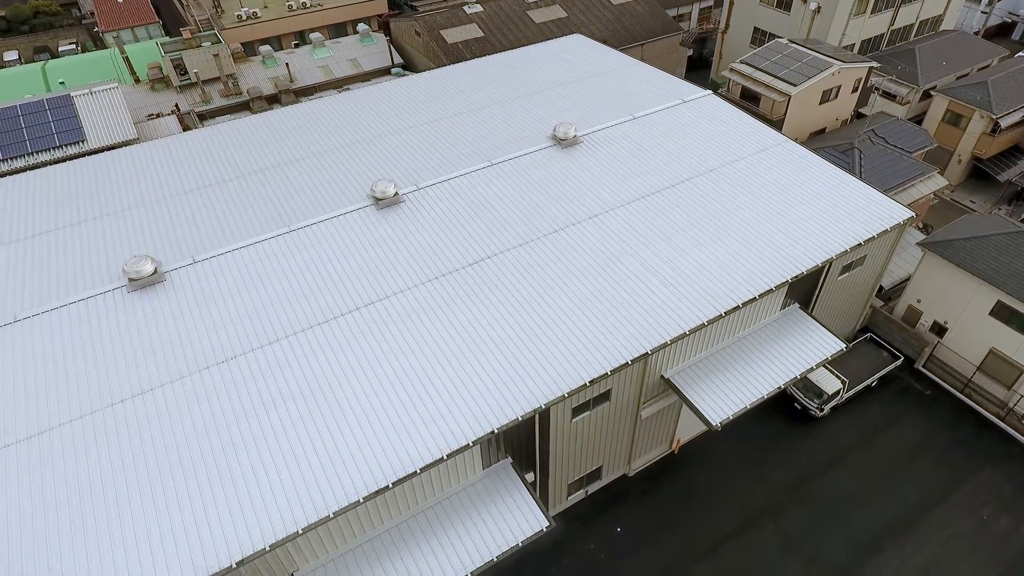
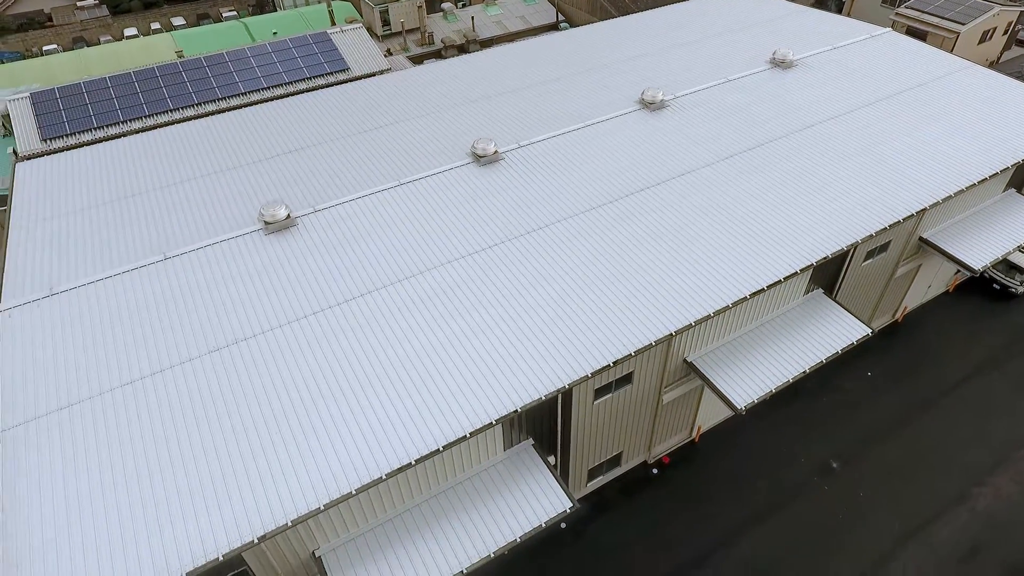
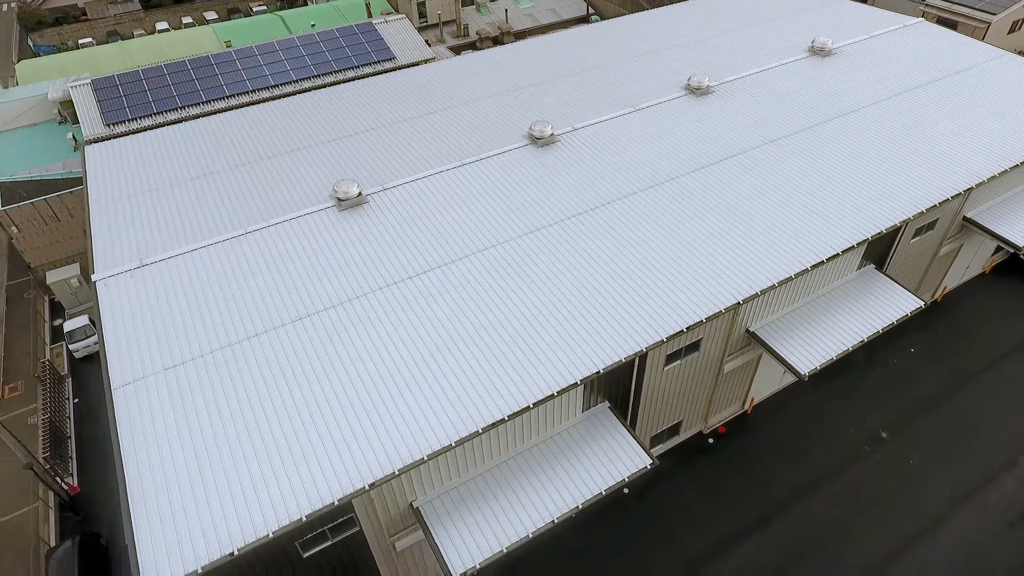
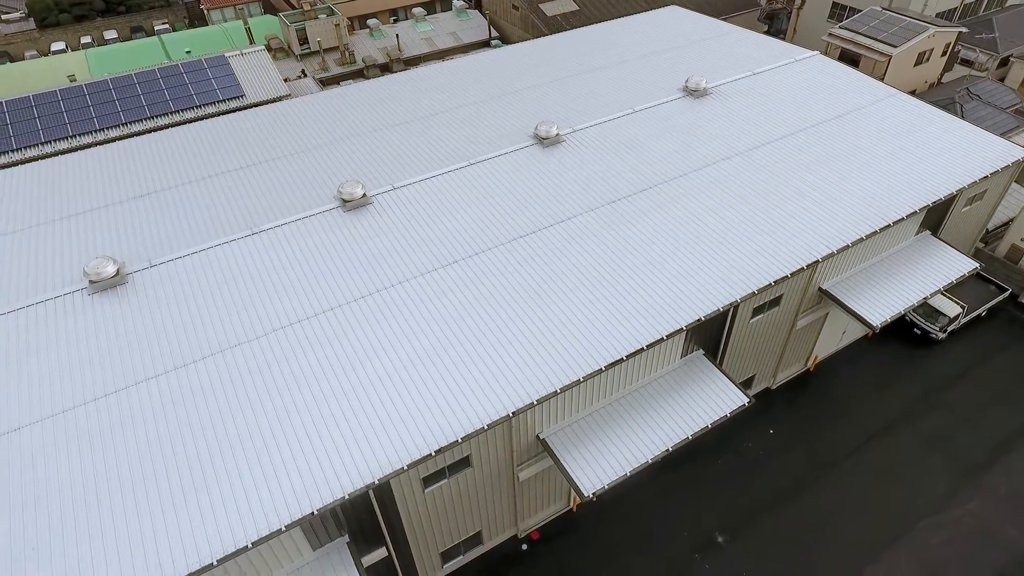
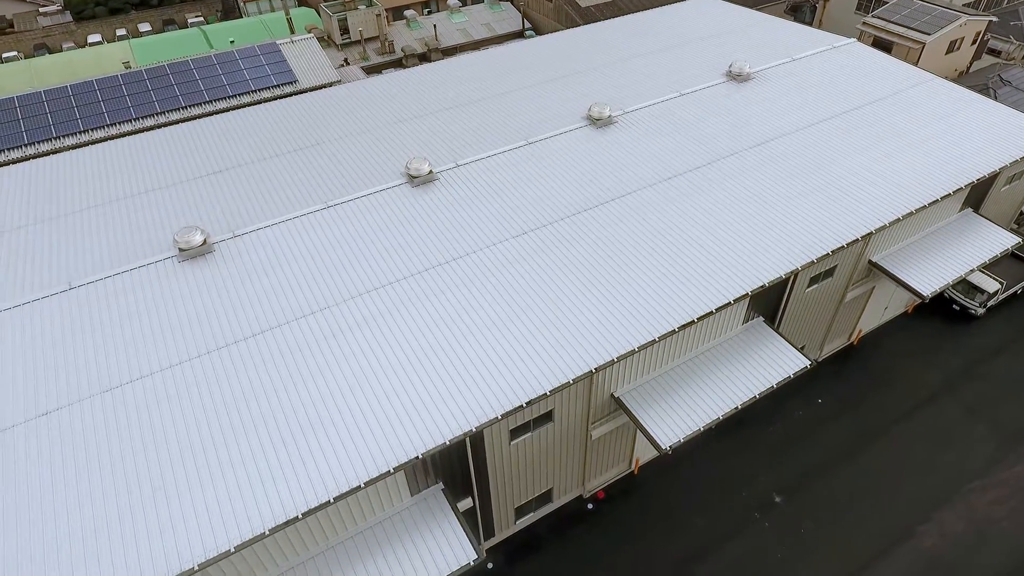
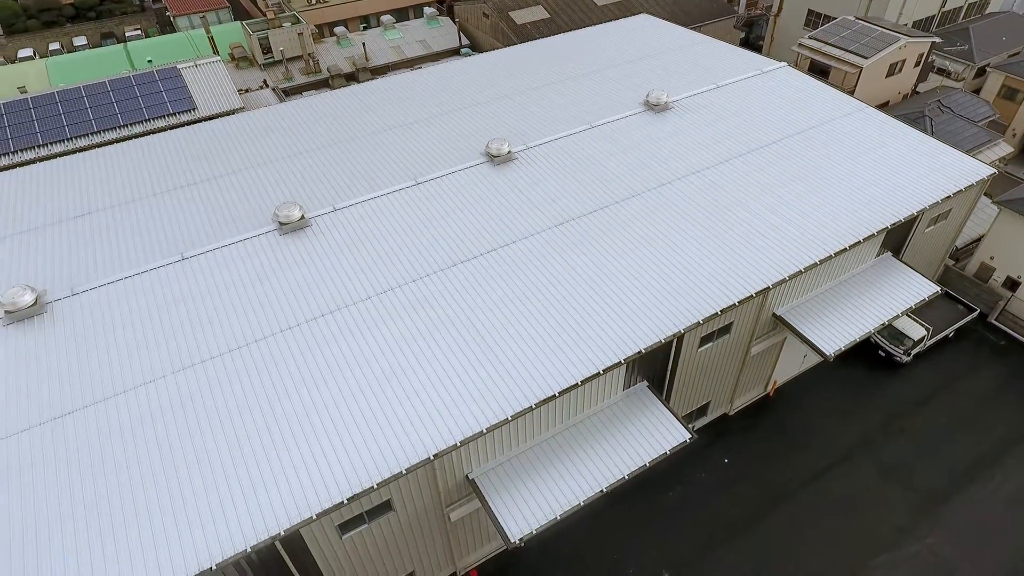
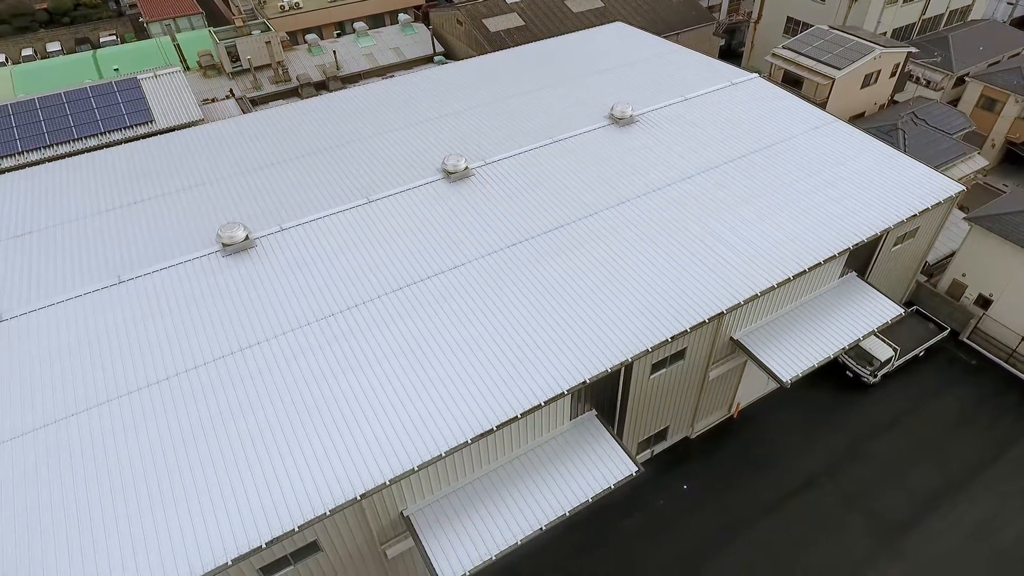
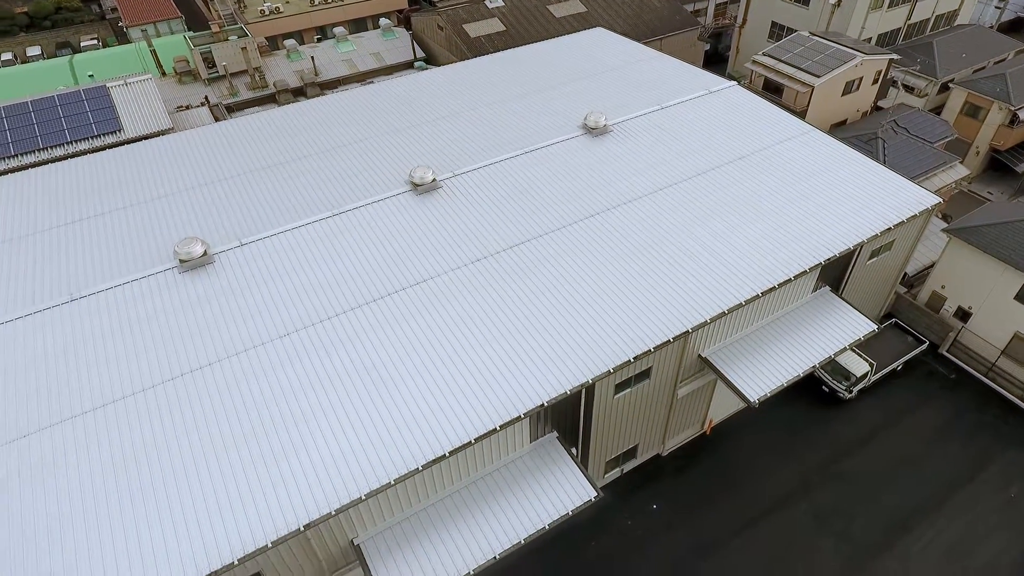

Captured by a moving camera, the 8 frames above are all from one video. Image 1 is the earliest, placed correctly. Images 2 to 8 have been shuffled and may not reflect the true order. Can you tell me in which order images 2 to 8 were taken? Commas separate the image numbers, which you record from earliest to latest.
8, 7, 6, 4, 5, 2, 3
